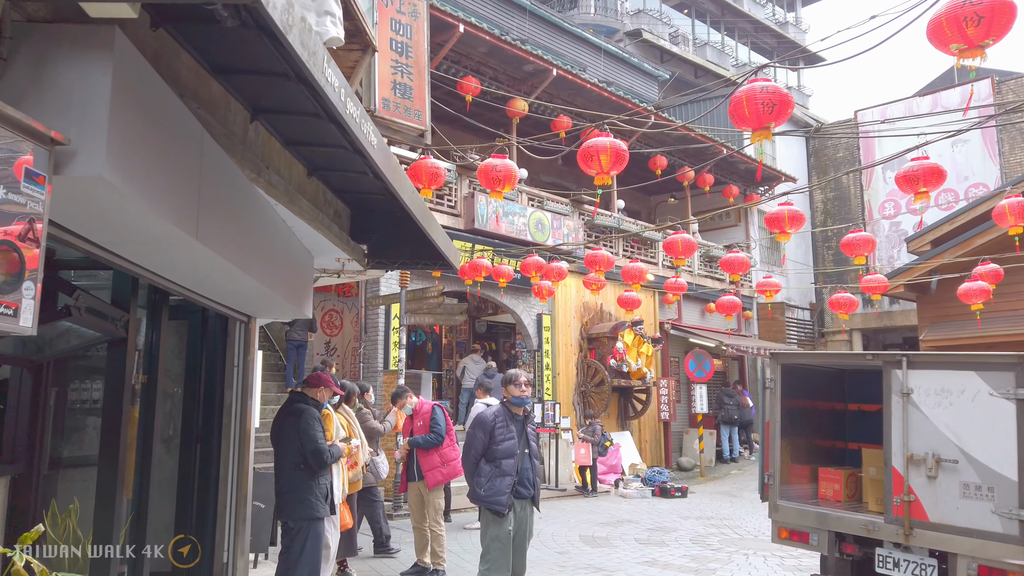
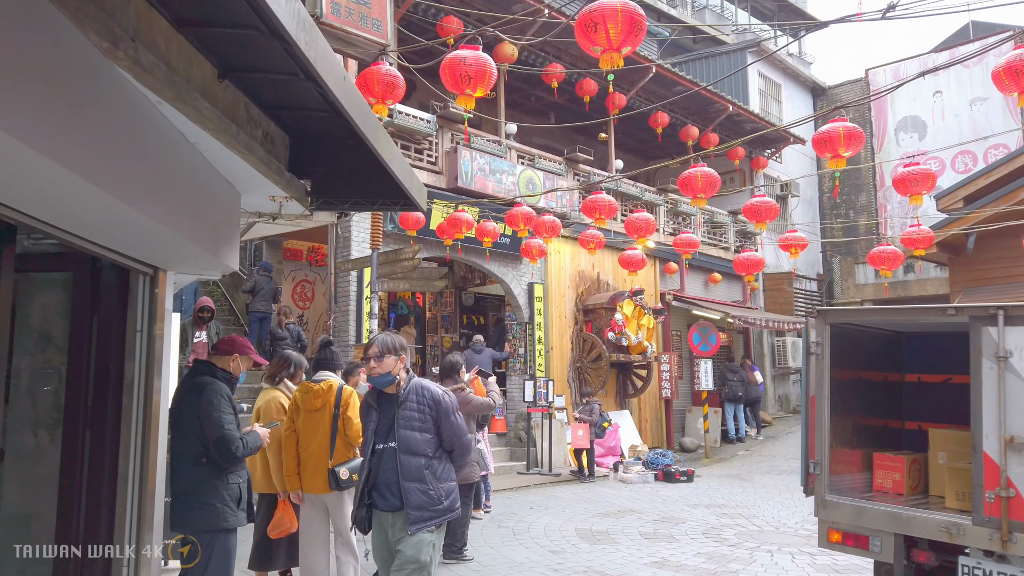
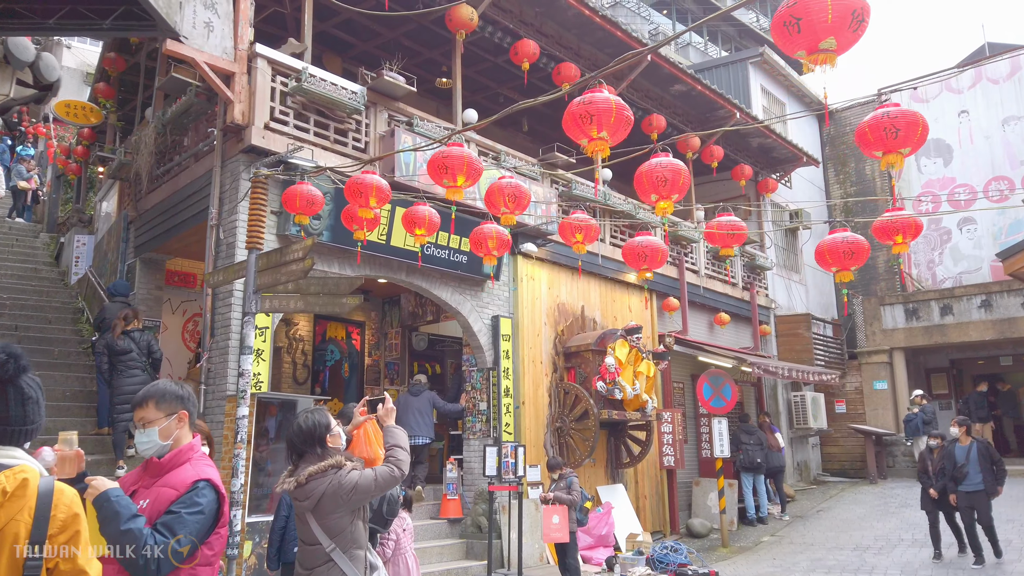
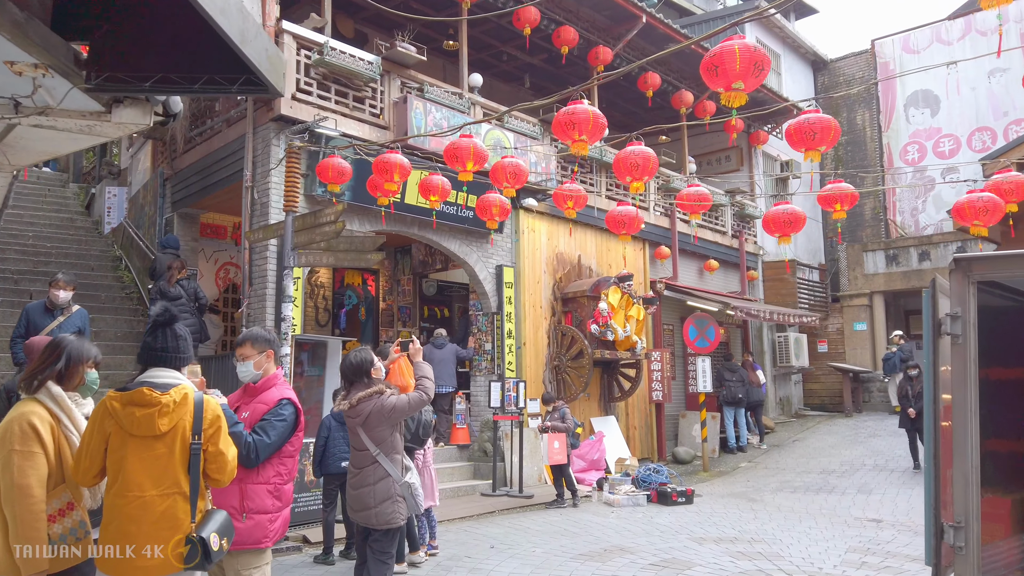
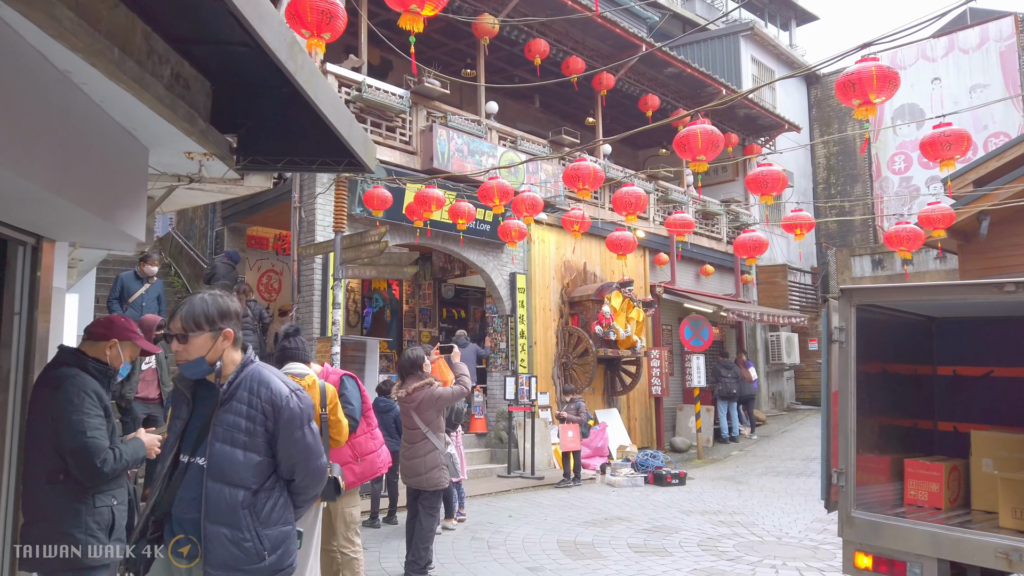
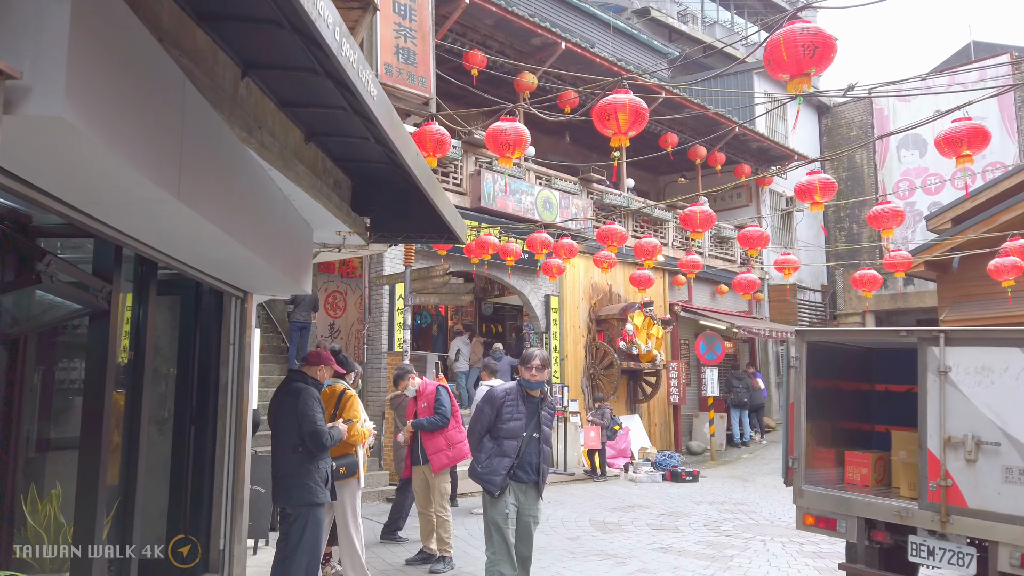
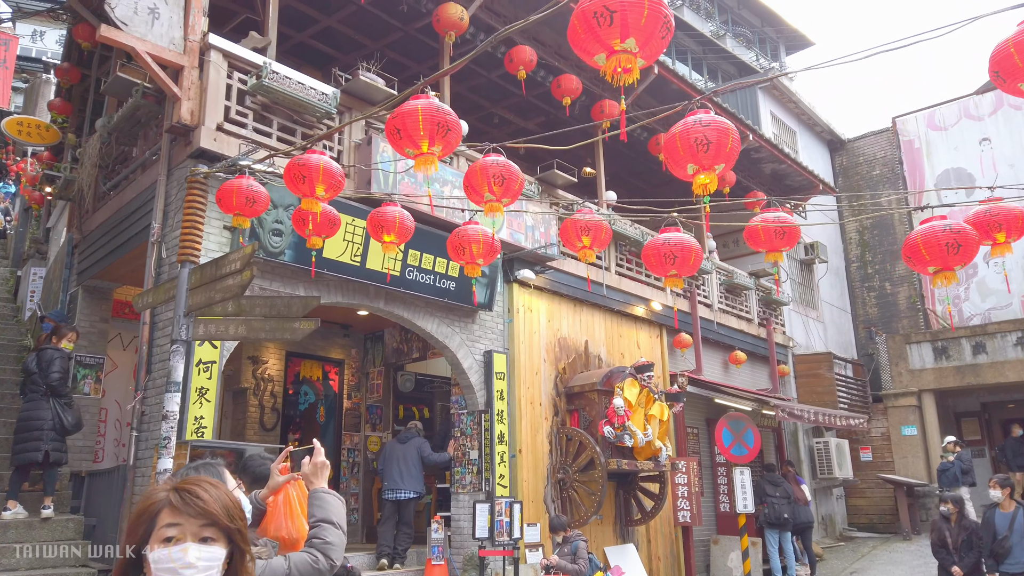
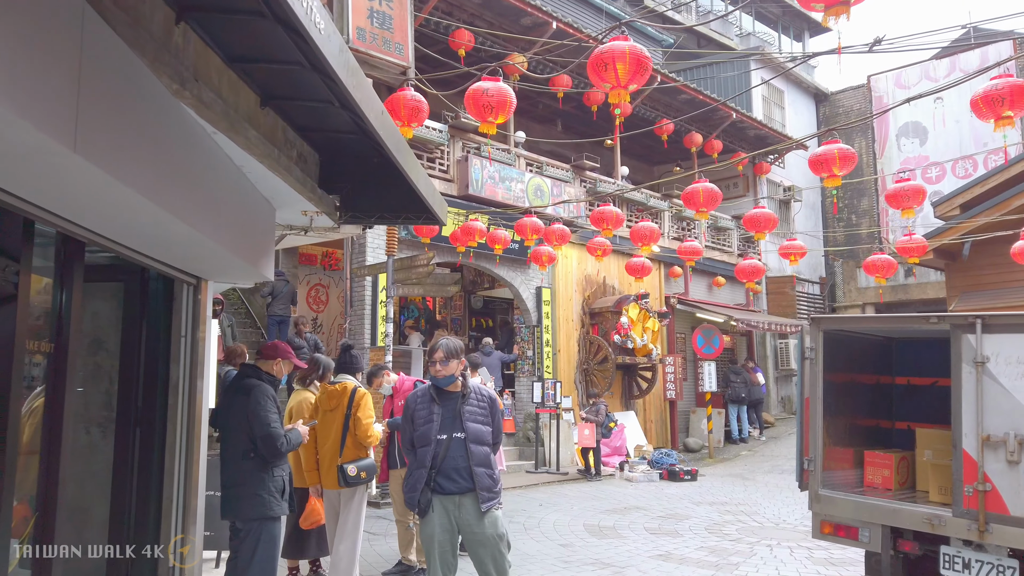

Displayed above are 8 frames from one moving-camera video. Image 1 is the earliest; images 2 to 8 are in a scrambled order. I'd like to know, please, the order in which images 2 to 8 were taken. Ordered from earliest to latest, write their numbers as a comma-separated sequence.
6, 8, 2, 5, 4, 3, 7
